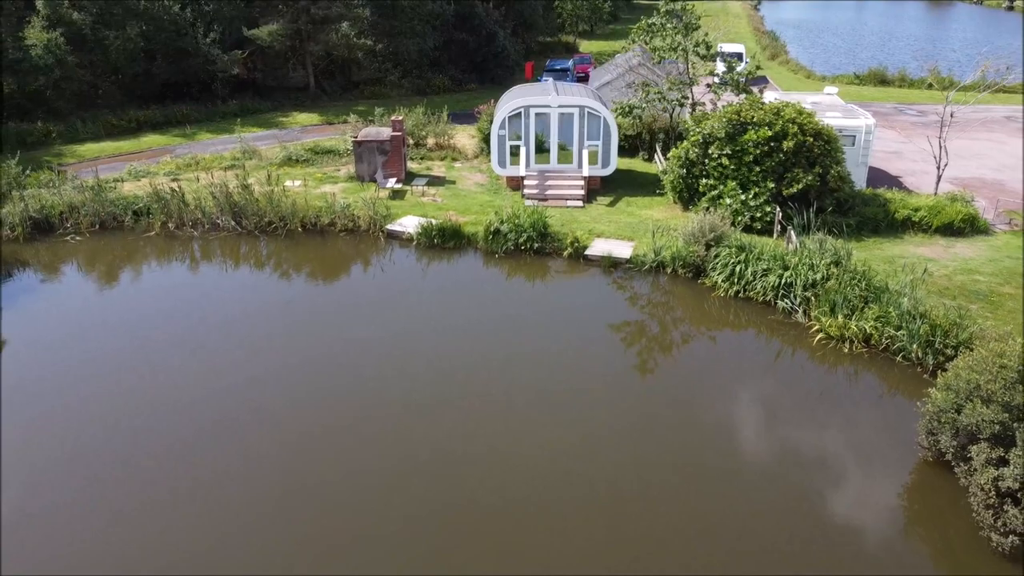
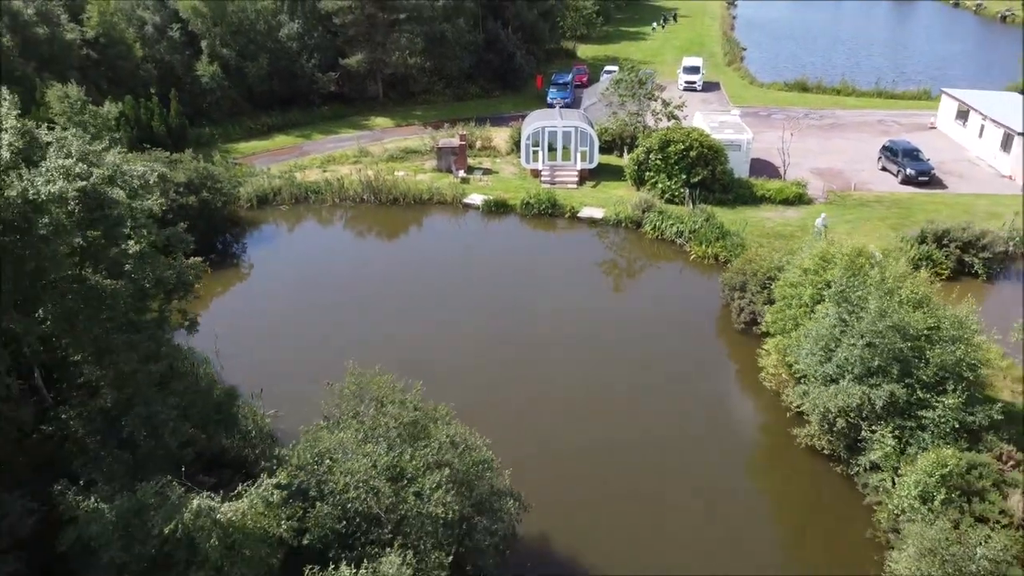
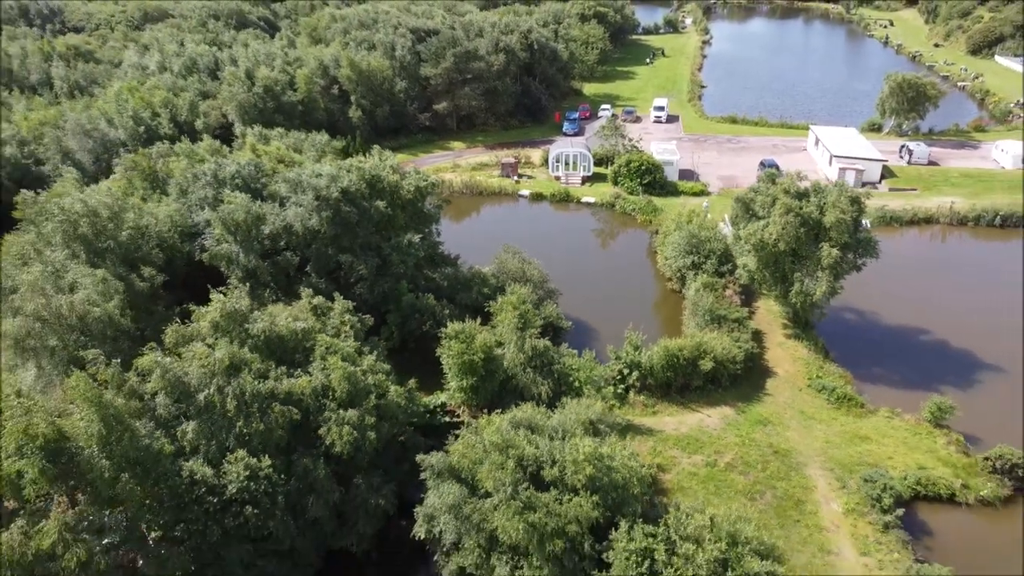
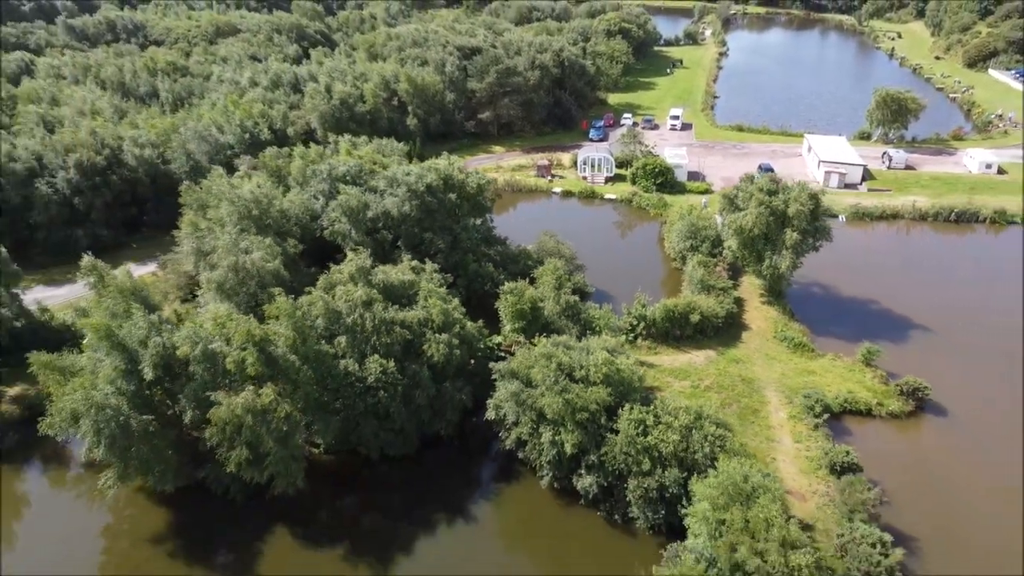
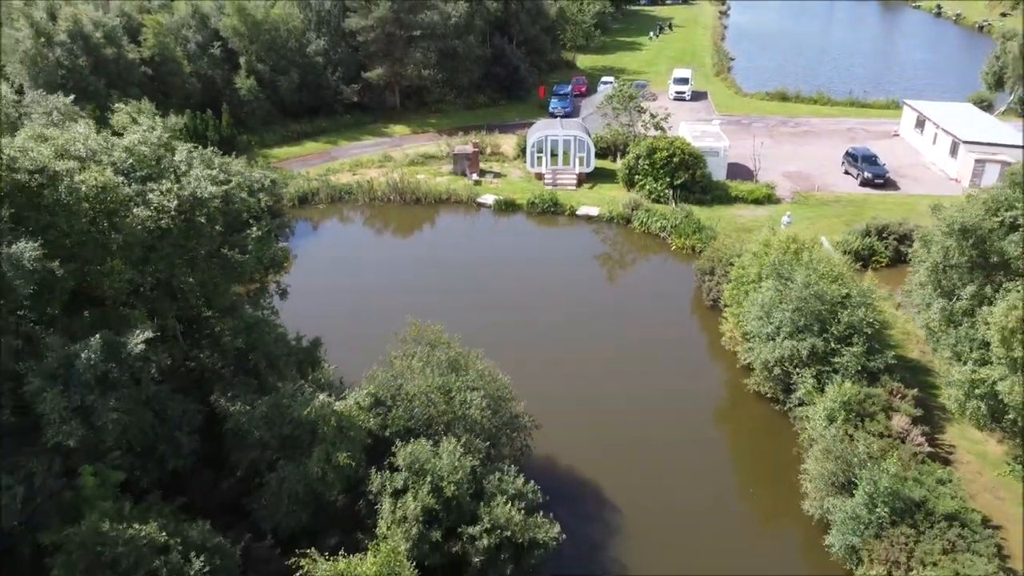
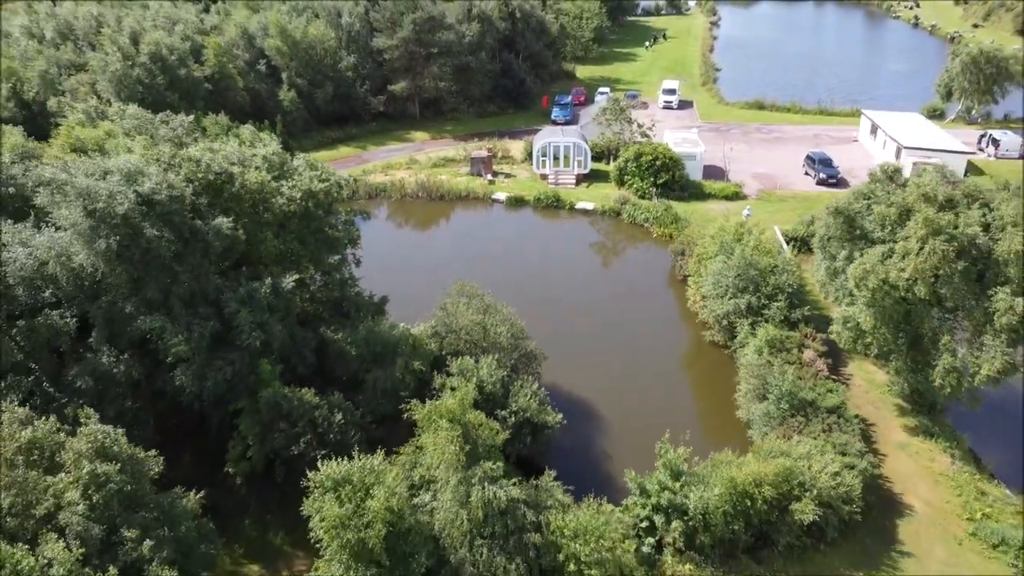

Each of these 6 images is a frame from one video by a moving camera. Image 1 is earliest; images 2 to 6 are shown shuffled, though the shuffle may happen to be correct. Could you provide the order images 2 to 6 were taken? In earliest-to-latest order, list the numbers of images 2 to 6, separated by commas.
2, 5, 6, 3, 4
